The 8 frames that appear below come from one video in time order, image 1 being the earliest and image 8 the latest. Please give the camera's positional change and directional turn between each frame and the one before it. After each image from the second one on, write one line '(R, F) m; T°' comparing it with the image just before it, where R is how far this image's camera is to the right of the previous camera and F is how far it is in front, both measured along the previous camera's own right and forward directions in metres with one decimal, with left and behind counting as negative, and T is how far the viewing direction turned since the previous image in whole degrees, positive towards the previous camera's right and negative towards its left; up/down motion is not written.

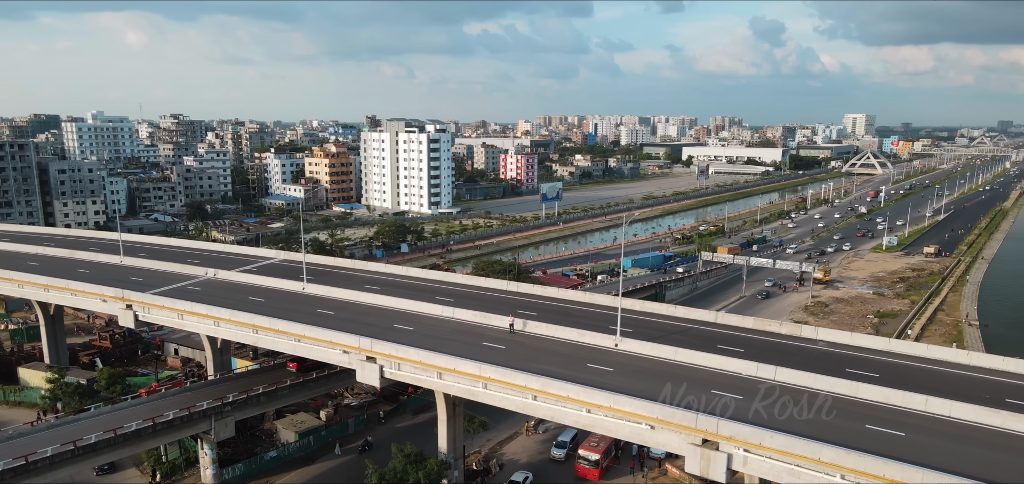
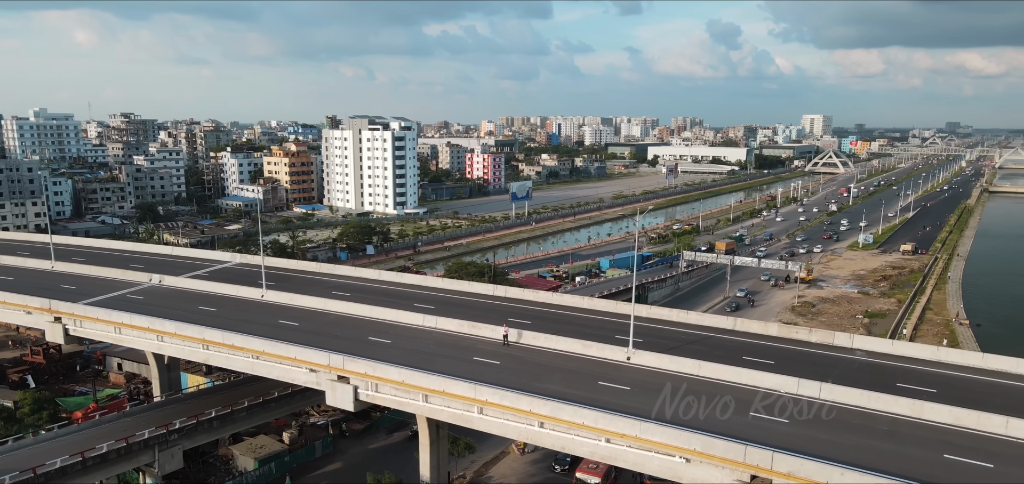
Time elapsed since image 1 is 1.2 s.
(-0.9, +2.8) m; +3°
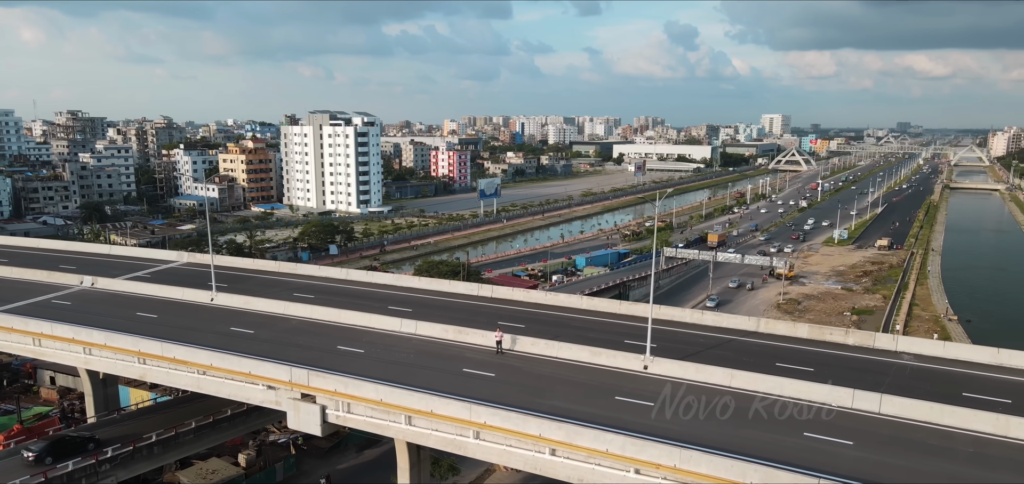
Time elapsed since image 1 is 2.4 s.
(-0.8, +2.7) m; +3°
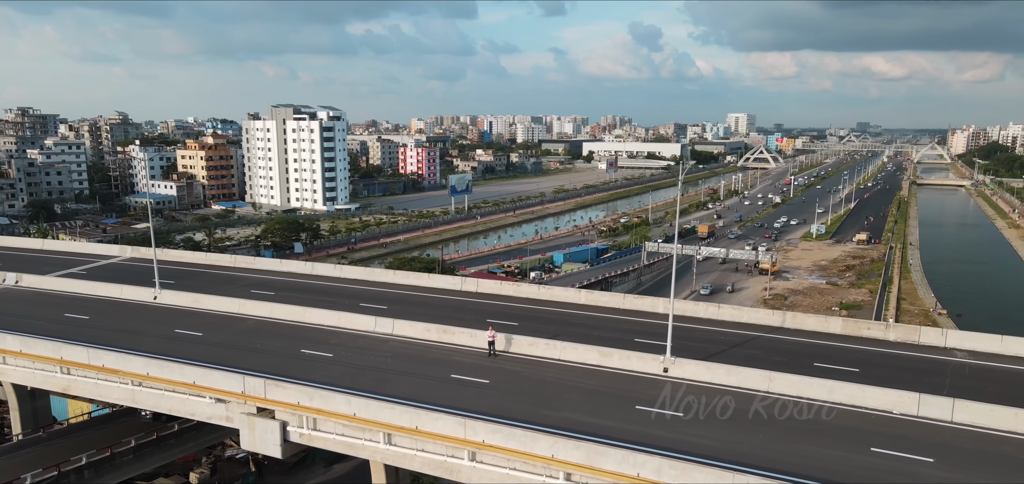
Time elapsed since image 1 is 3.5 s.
(-0.6, +2.4) m; +3°
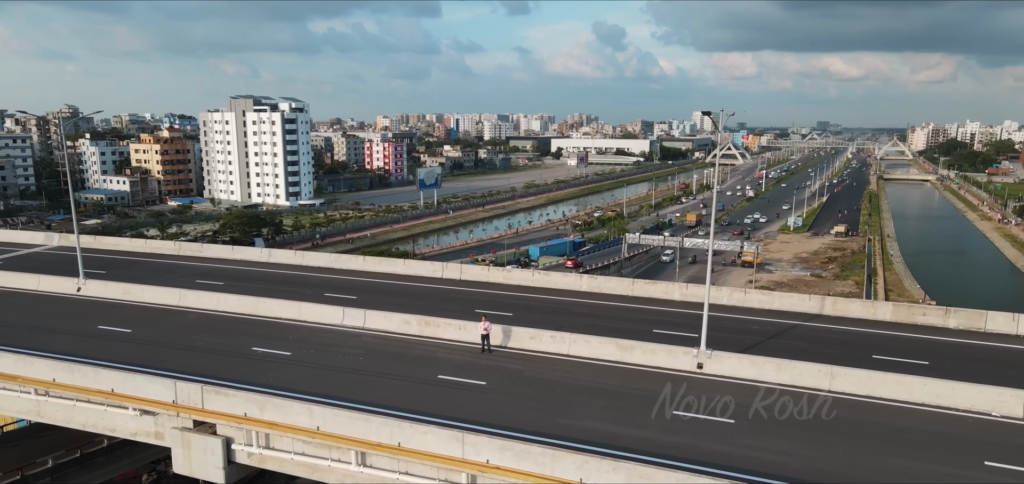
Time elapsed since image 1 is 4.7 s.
(-0.6, +2.5) m; +3°
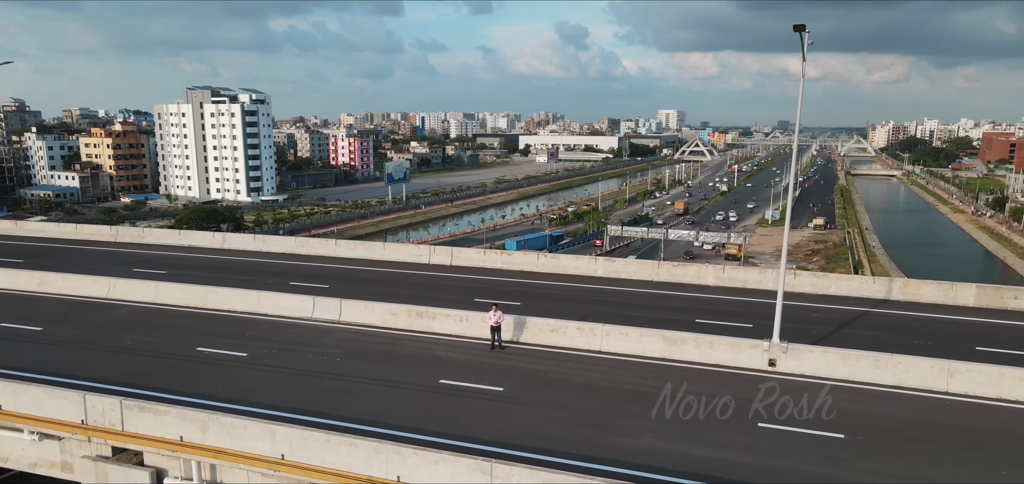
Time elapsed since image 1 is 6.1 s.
(-0.8, +2.5) m; +3°
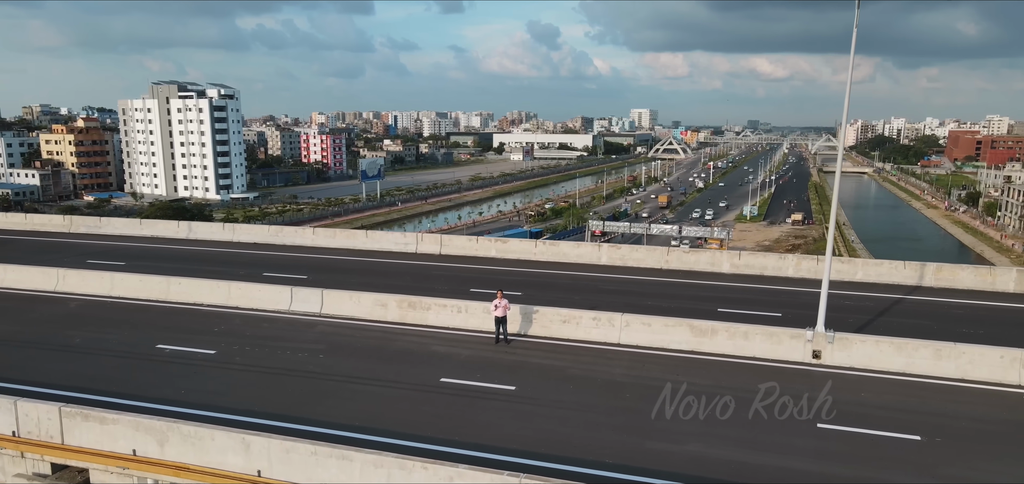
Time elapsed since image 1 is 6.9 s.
(-0.5, +1.1) m; +2°
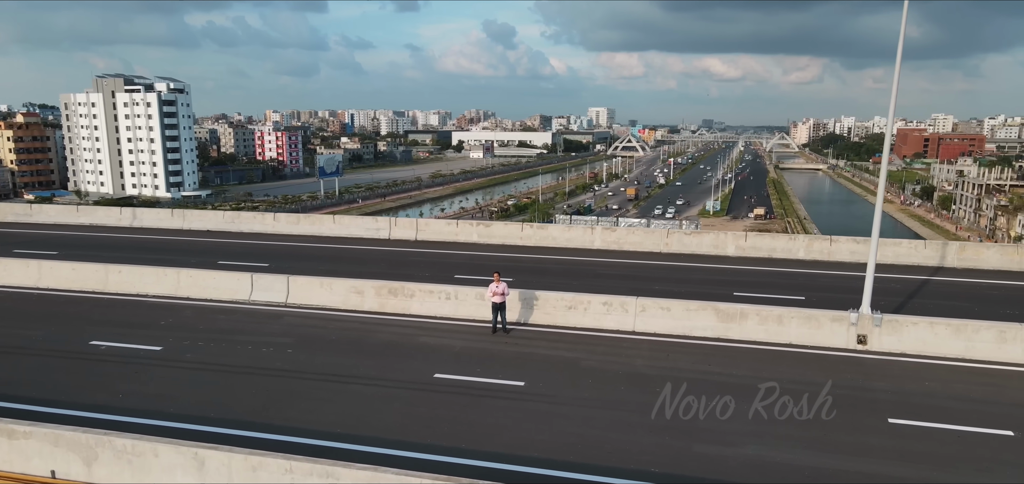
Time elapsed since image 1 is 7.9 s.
(-0.5, +1.1) m; +4°
